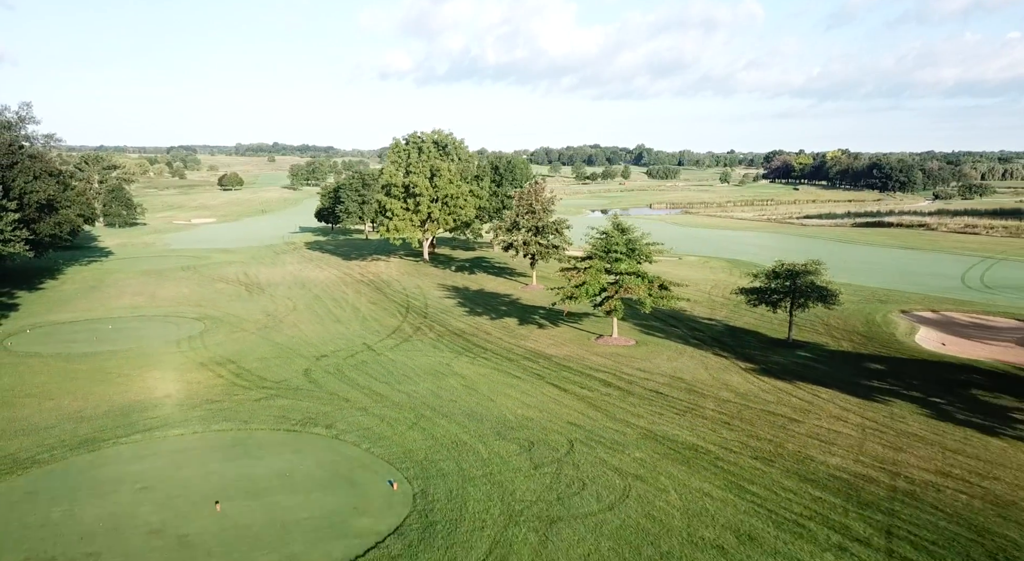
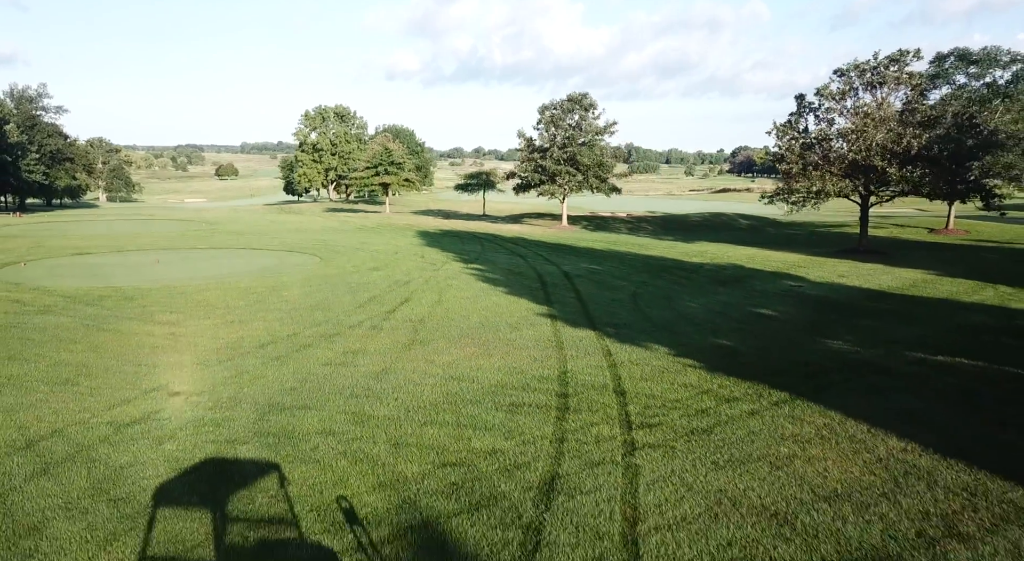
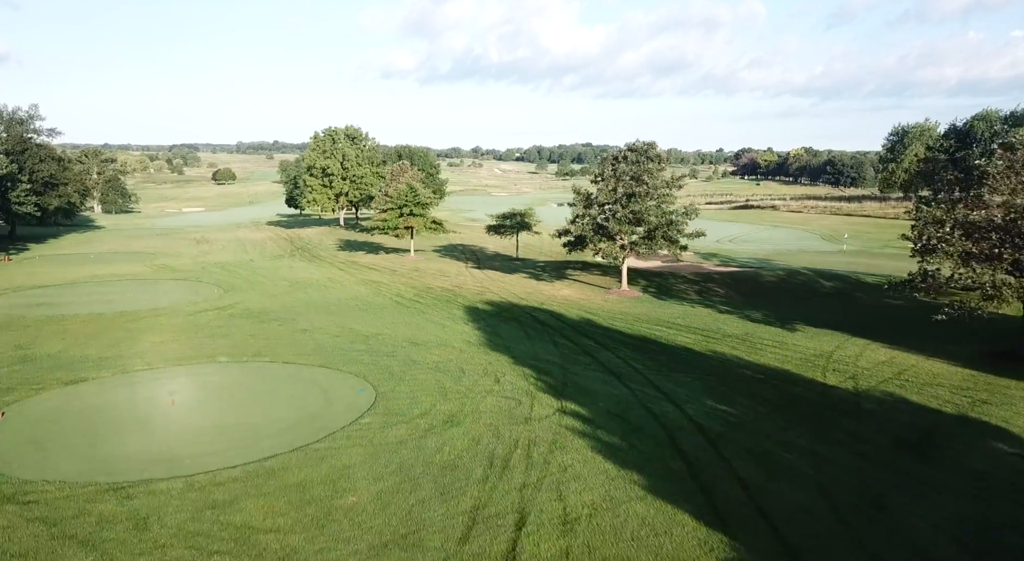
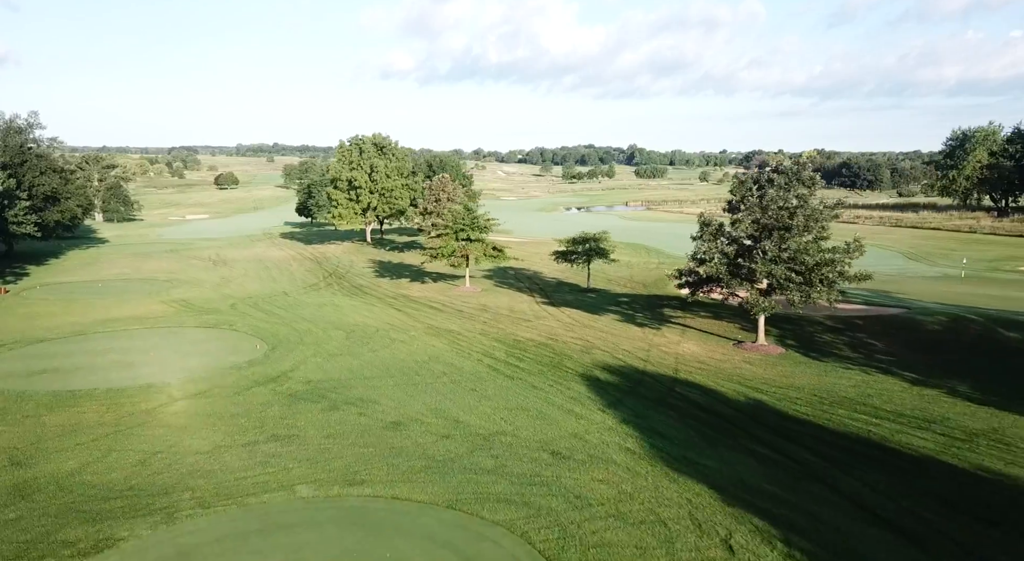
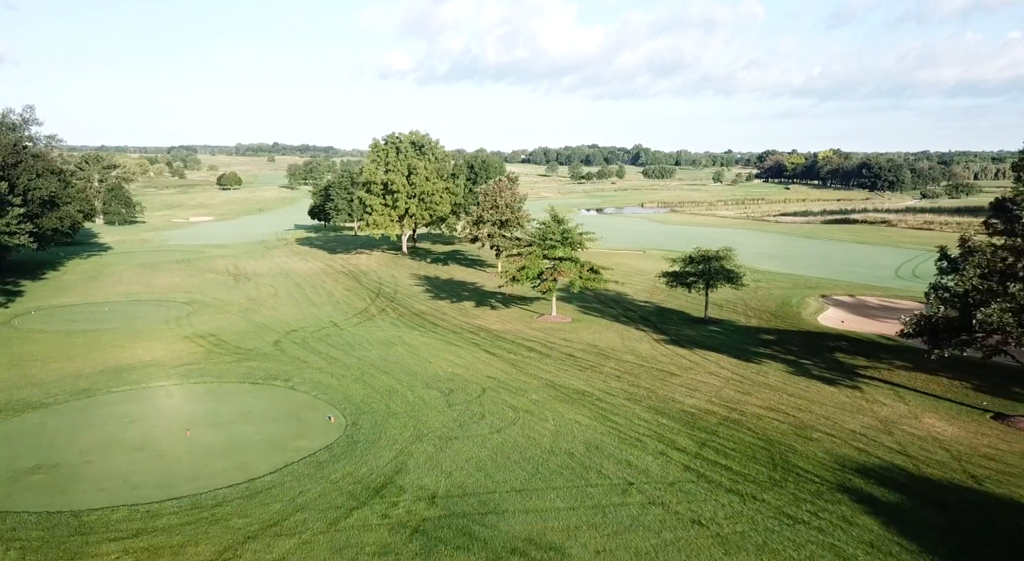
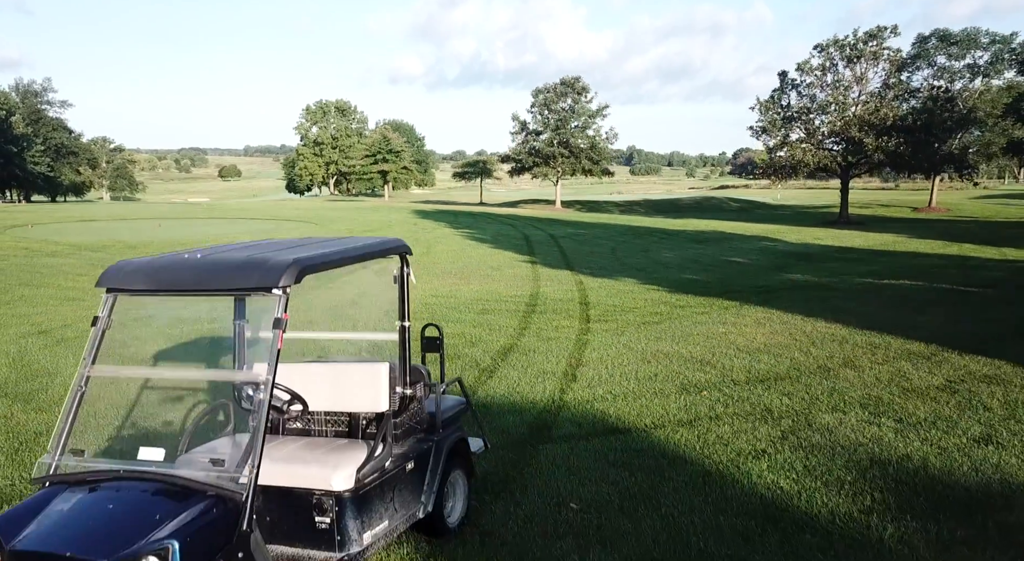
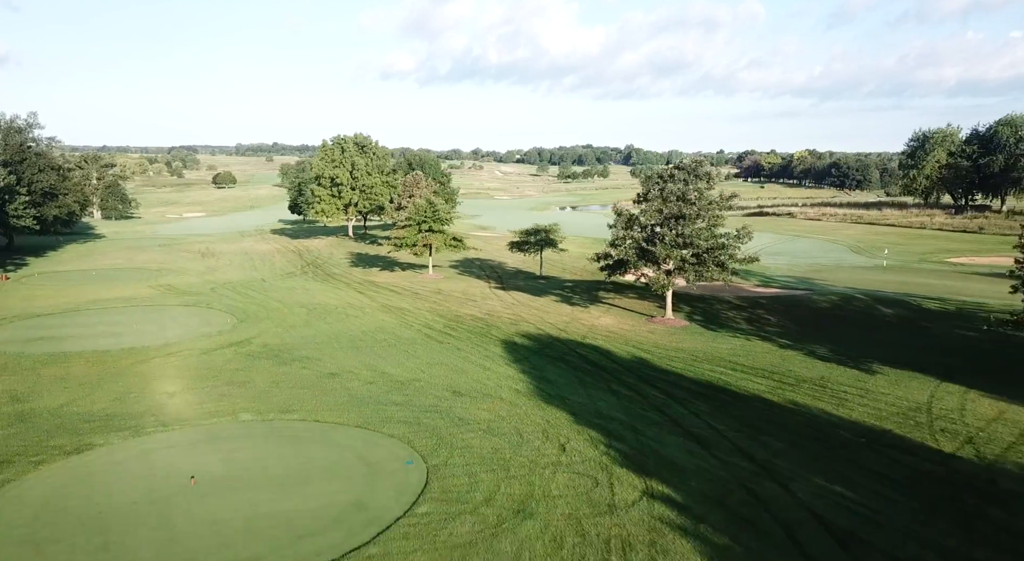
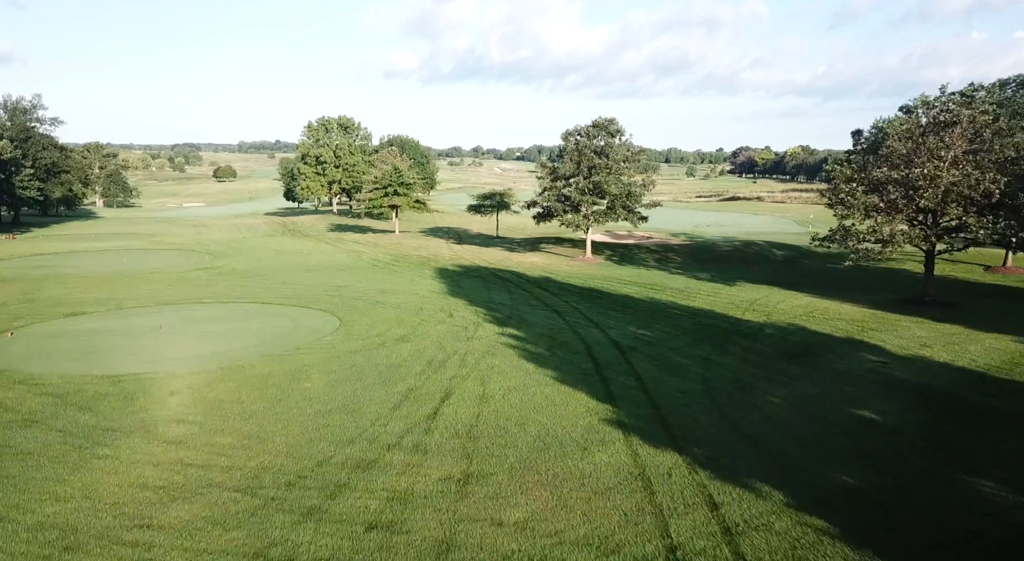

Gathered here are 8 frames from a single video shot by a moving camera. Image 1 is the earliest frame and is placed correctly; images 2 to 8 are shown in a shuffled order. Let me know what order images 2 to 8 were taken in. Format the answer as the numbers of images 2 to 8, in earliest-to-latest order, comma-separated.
5, 4, 7, 3, 8, 2, 6
